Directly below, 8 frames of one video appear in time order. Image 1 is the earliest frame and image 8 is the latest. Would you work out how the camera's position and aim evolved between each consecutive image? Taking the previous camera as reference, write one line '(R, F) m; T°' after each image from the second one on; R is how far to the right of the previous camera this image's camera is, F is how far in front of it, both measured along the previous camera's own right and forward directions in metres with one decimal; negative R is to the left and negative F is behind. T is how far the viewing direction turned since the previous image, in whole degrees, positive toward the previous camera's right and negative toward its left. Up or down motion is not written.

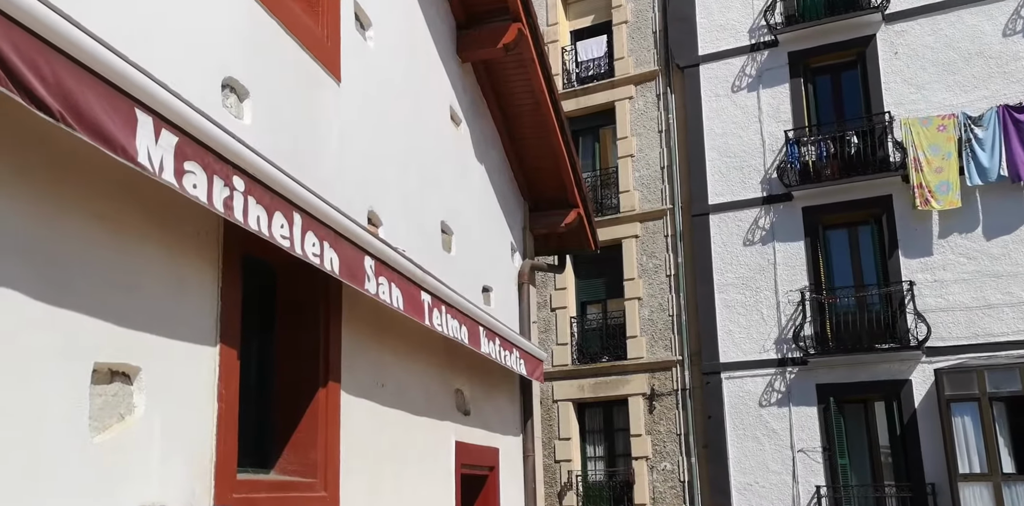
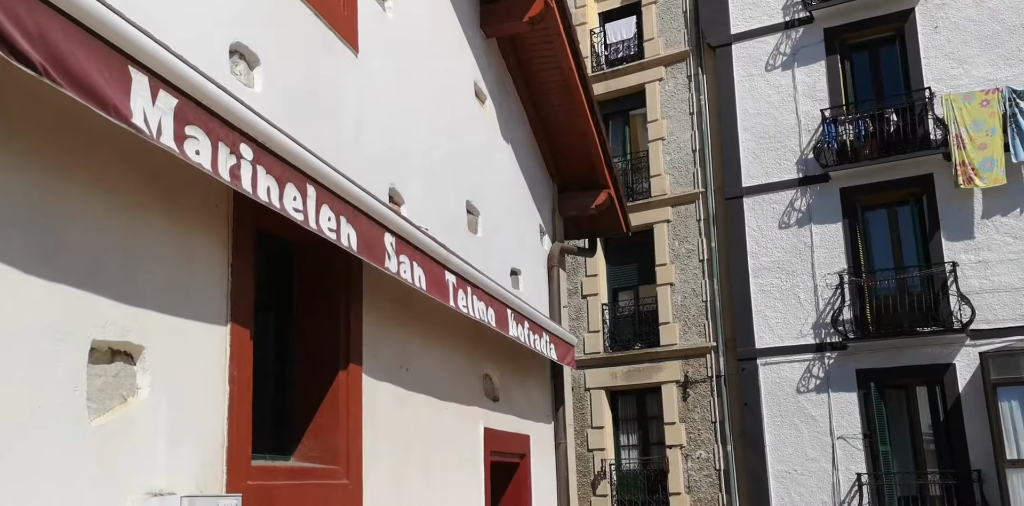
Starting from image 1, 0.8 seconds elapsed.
(0.0, +0.2) m; -2°
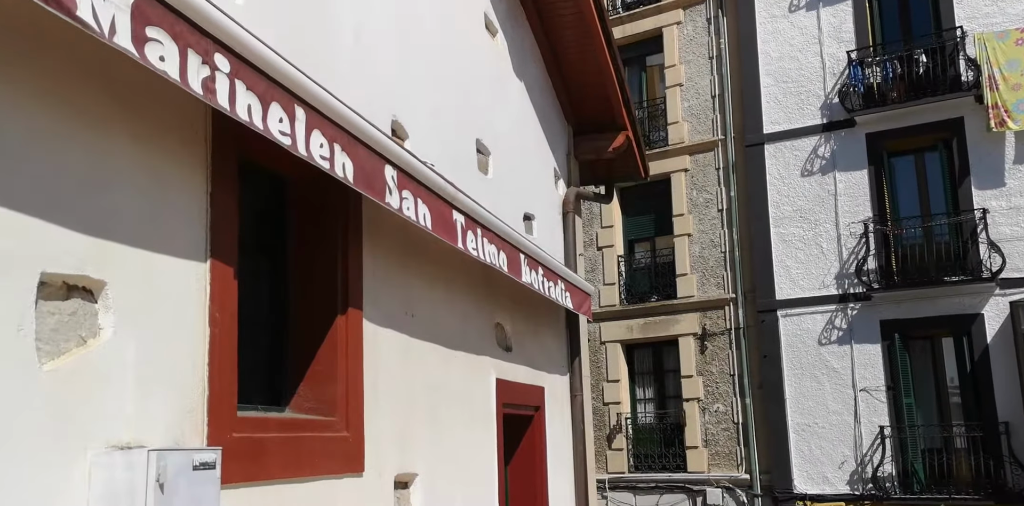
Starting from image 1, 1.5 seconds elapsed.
(0.0, +0.4) m; -1°
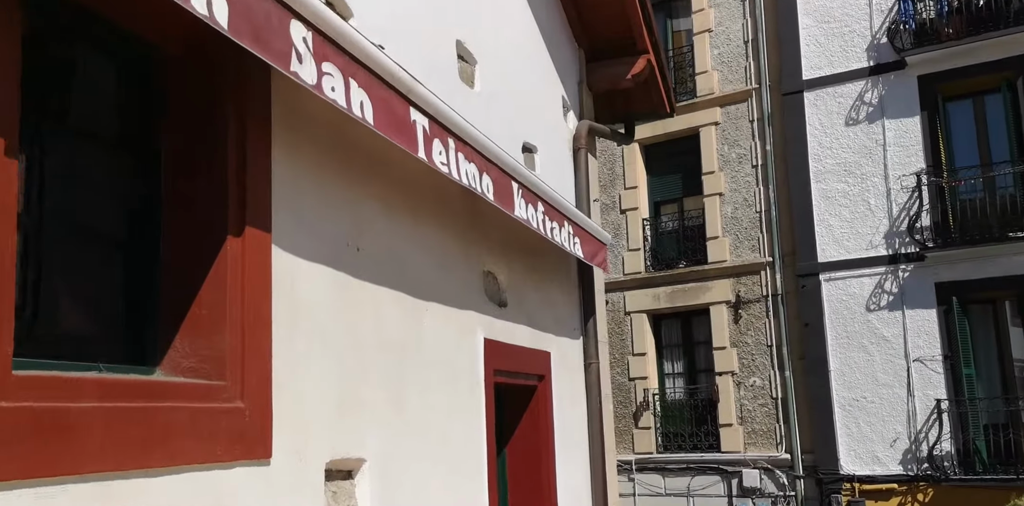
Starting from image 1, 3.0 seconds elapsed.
(+0.2, +1.3) m; -2°
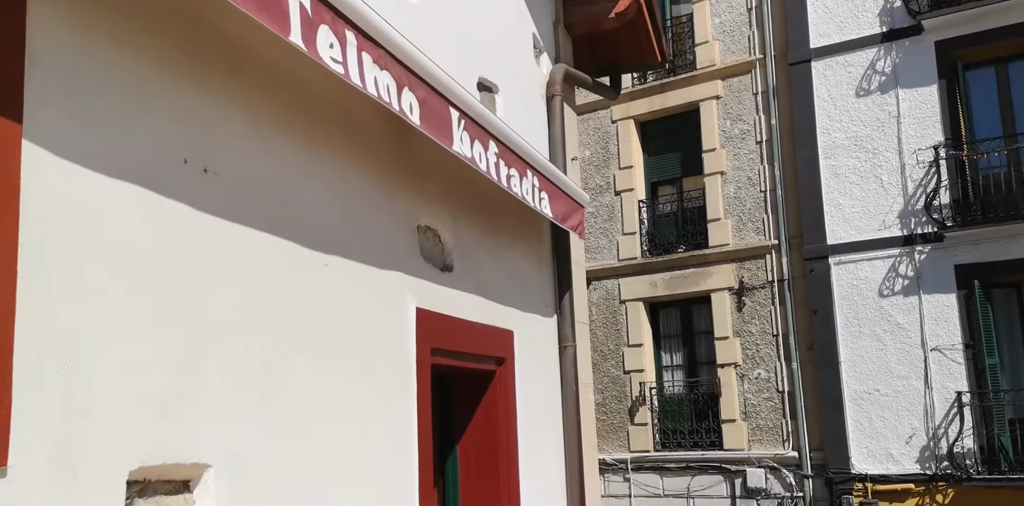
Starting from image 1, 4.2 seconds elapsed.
(+0.3, +1.0) m; 0°
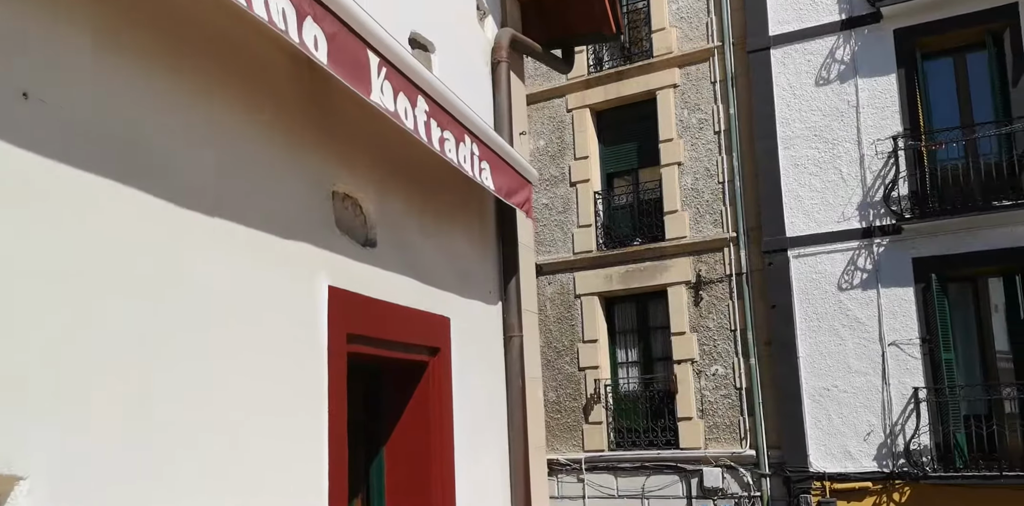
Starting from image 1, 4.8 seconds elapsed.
(+0.1, +0.5) m; +3°
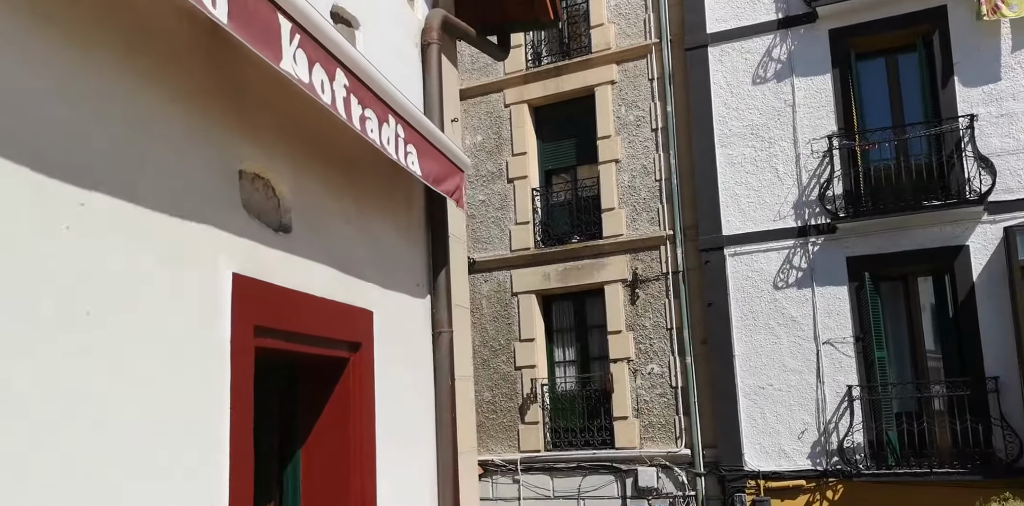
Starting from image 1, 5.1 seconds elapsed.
(0.0, +0.3) m; +4°
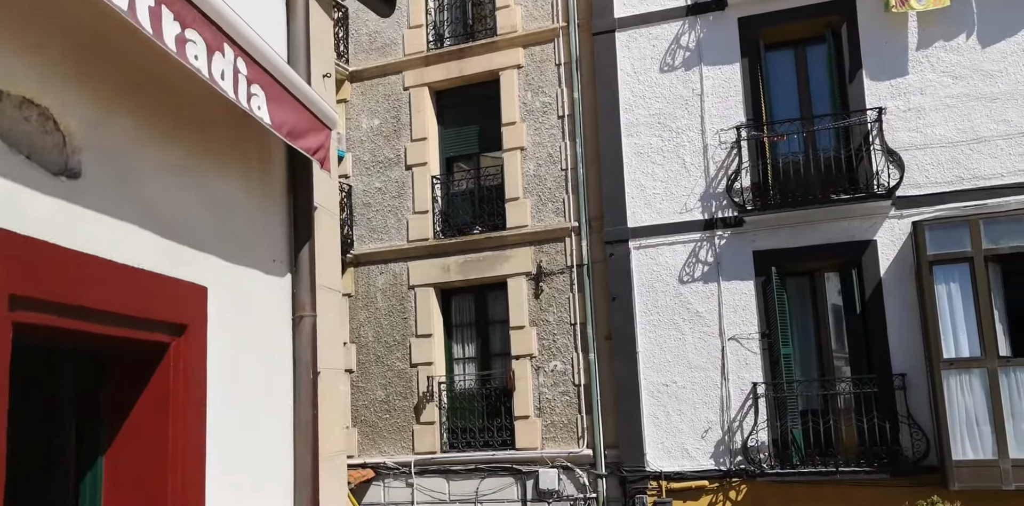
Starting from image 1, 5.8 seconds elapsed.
(+0.2, +0.7) m; +6°
